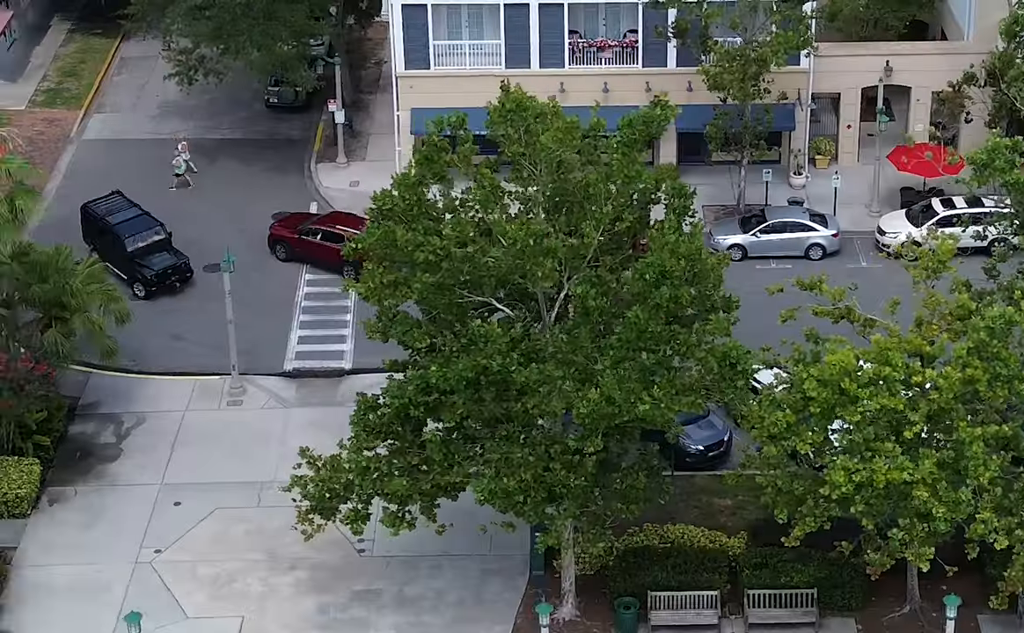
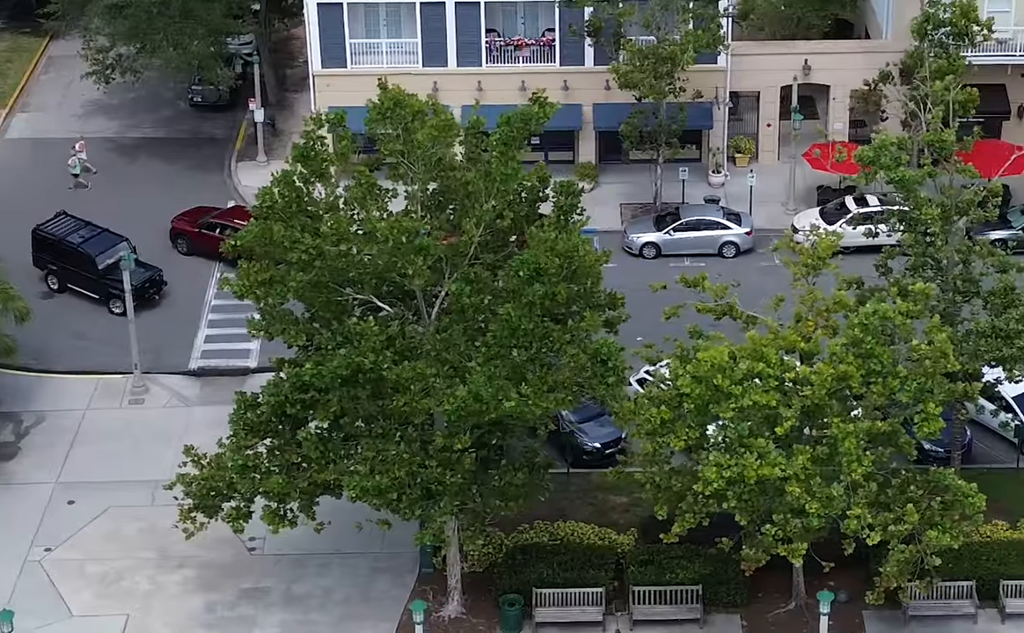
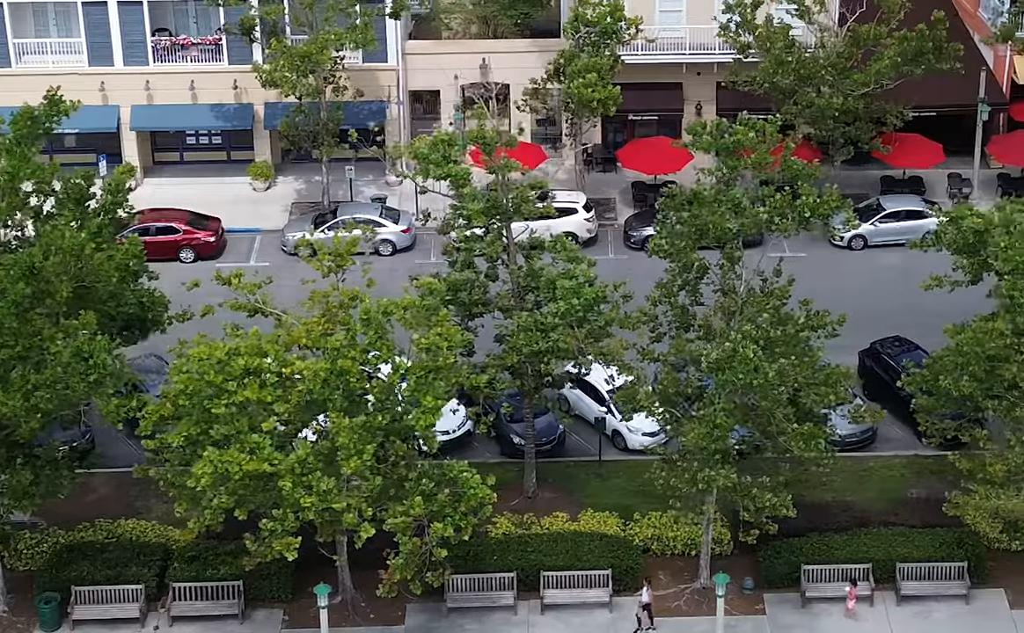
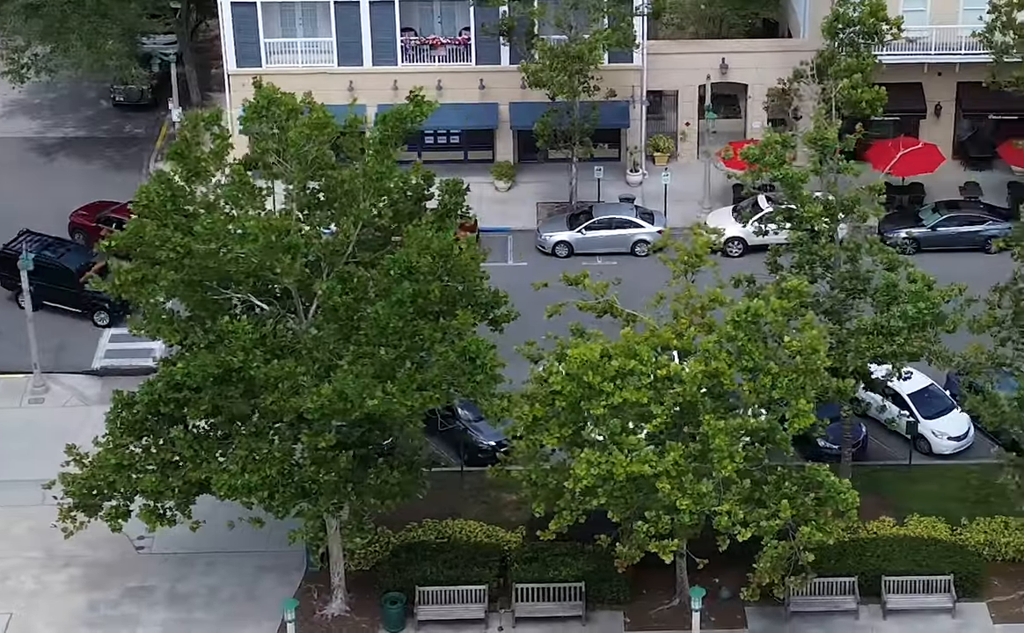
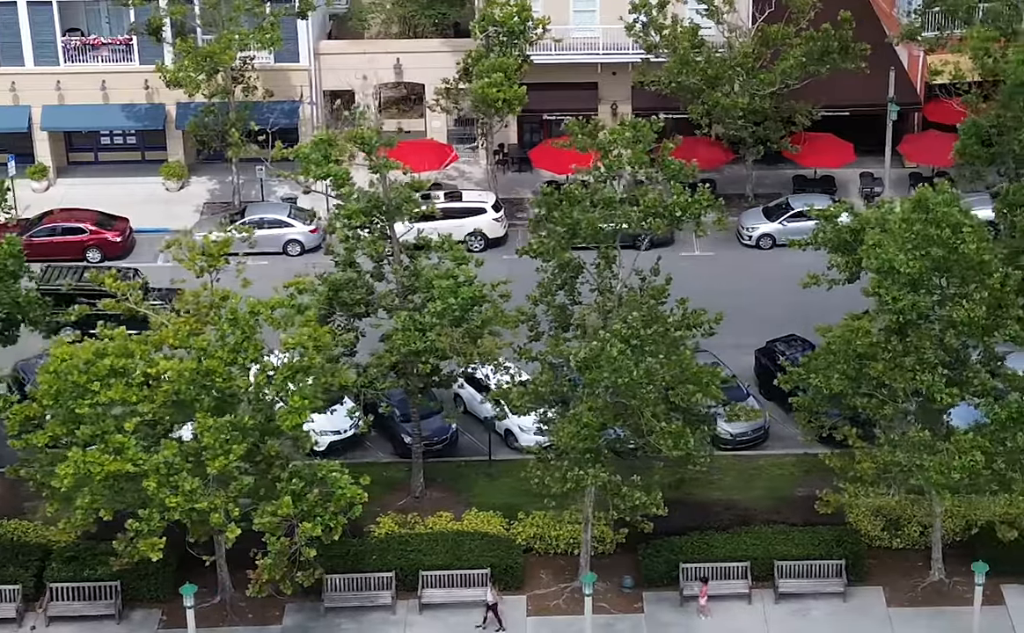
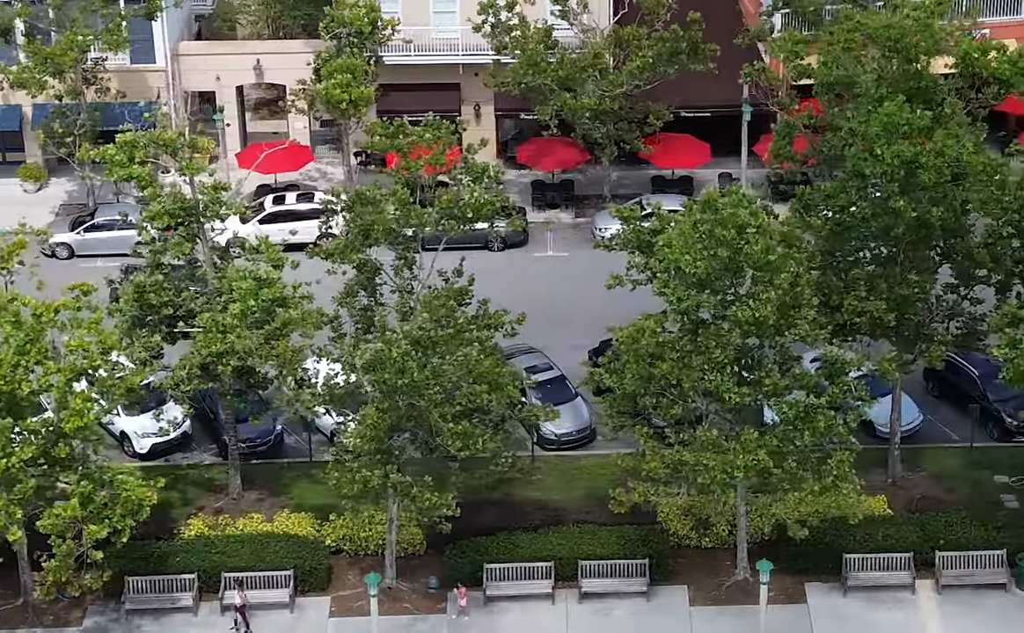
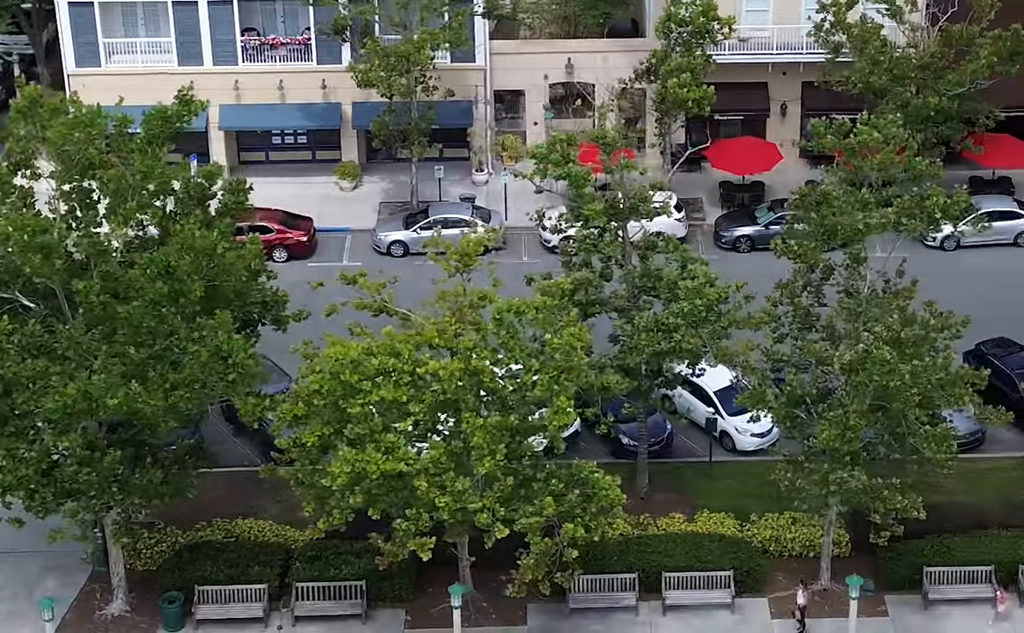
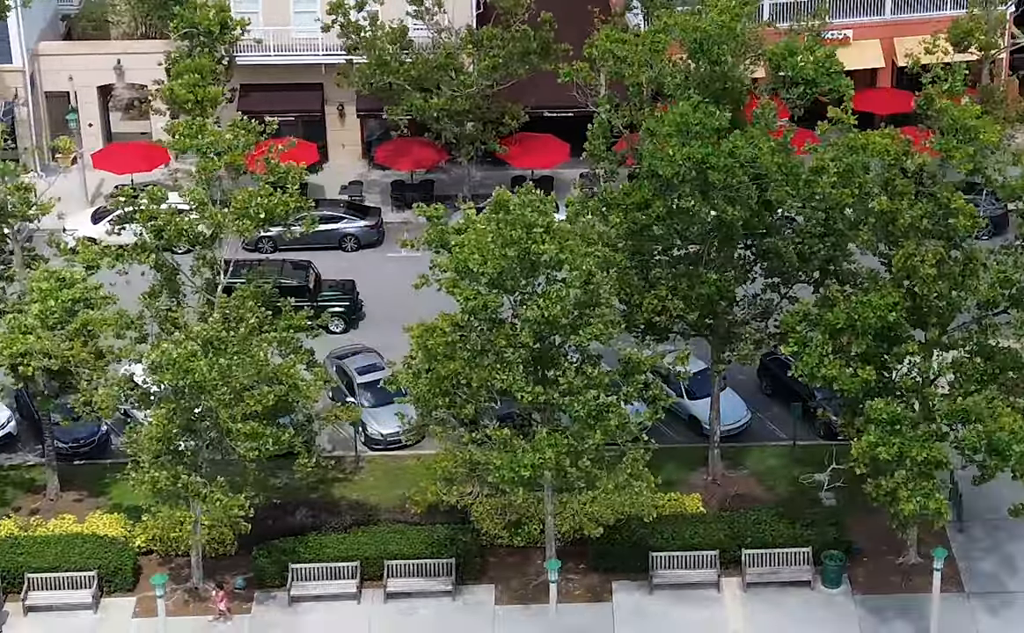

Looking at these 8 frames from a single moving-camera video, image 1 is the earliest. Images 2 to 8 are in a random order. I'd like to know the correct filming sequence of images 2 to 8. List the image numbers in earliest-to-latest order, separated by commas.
2, 4, 7, 3, 5, 6, 8
